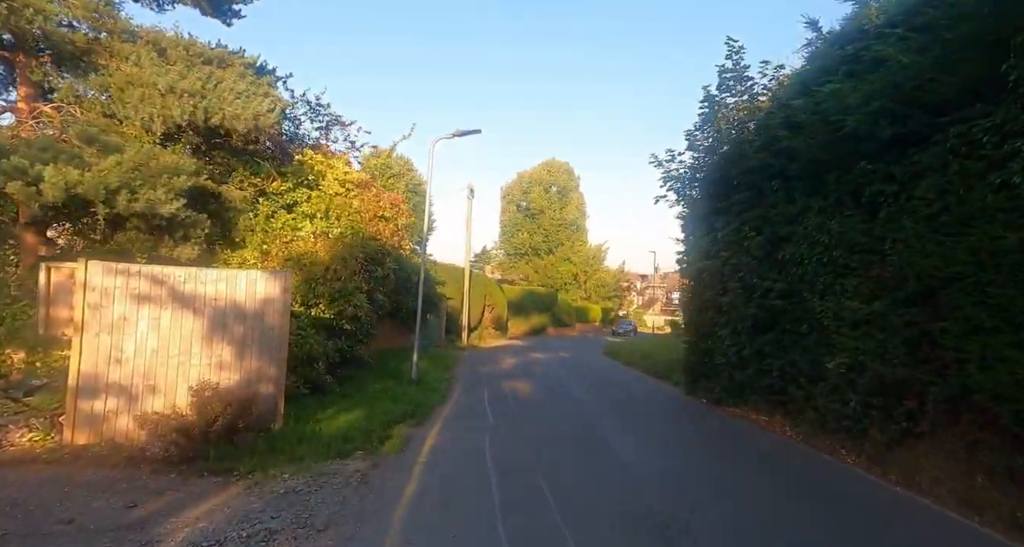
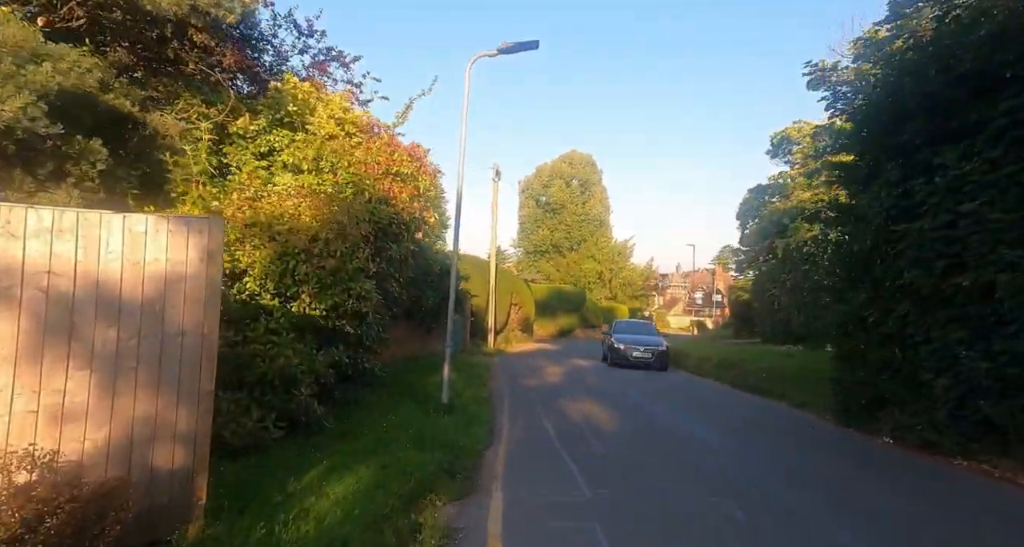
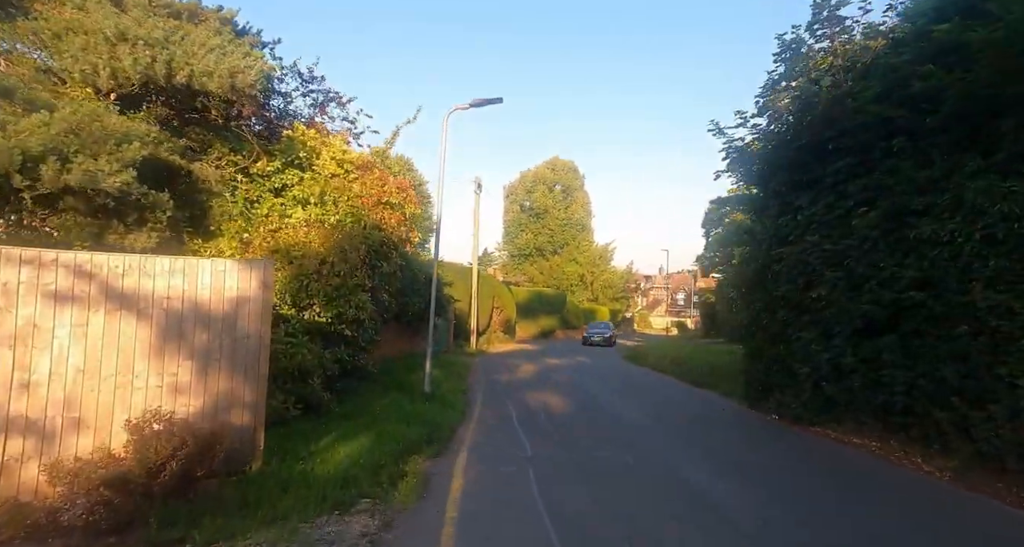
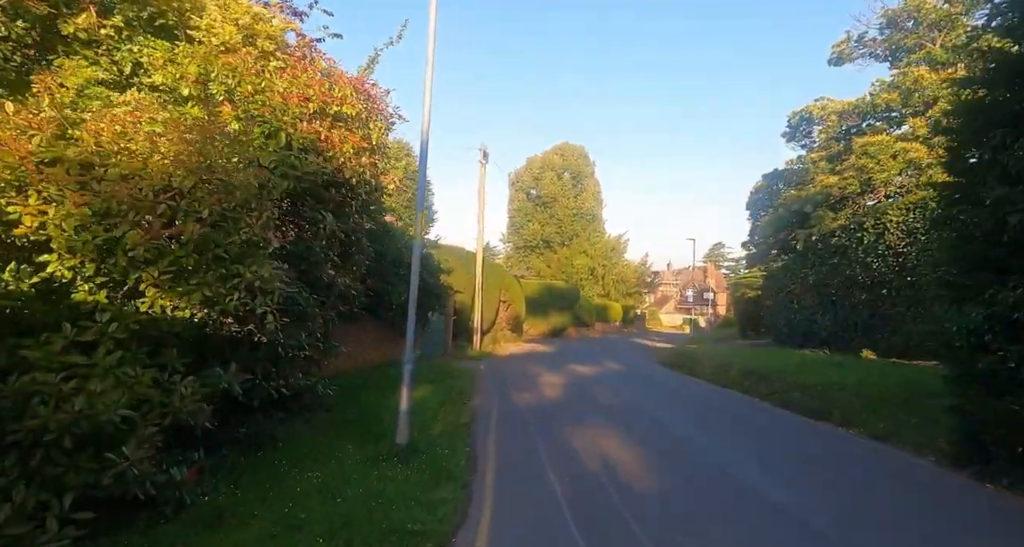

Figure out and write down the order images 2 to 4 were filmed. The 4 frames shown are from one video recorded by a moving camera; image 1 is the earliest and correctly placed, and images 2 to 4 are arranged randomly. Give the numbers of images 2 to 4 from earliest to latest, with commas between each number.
3, 2, 4
